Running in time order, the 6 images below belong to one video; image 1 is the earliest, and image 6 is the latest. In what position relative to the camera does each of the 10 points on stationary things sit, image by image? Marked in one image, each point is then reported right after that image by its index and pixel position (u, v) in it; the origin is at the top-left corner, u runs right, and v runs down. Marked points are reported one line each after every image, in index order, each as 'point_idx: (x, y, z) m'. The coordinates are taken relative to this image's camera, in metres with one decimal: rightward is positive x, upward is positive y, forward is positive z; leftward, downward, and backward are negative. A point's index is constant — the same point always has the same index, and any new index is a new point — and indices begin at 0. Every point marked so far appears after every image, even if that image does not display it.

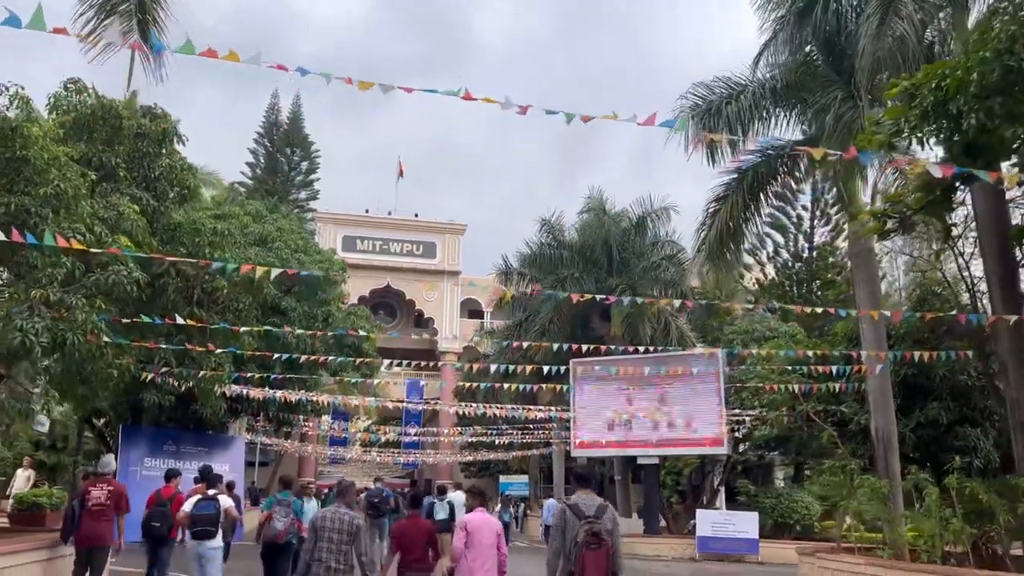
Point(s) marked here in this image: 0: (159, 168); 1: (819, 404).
0: (-6.4, +2.2, +14.7) m
1: (+6.6, -2.5, +17.2) m
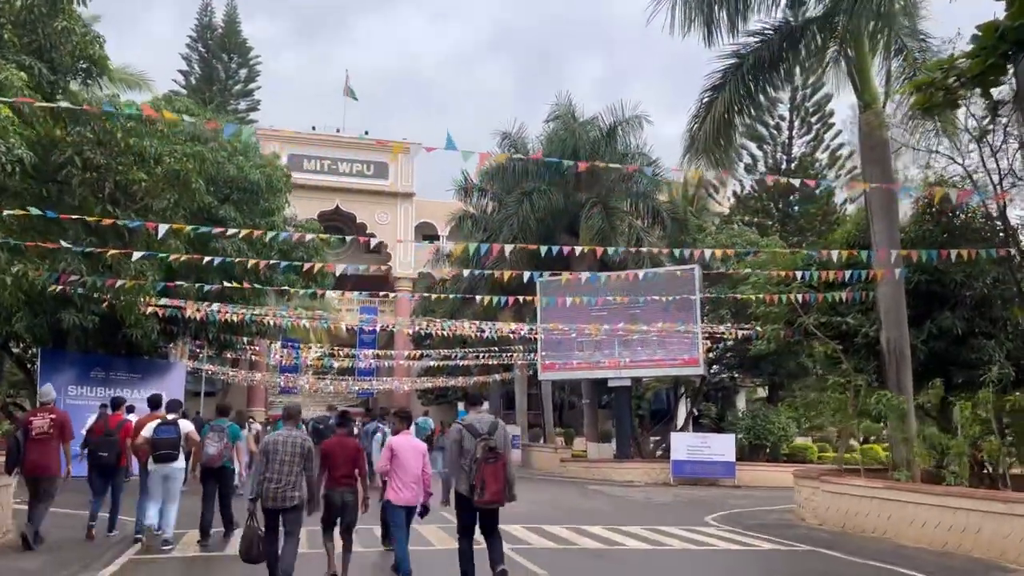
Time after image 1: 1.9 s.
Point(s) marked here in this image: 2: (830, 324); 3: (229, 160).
0: (-6.8, +3.8, +12.0) m
1: (+6.0, -0.5, +15.7) m
2: (+6.1, -0.7, +15.5) m
3: (-6.9, +3.1, +19.7) m
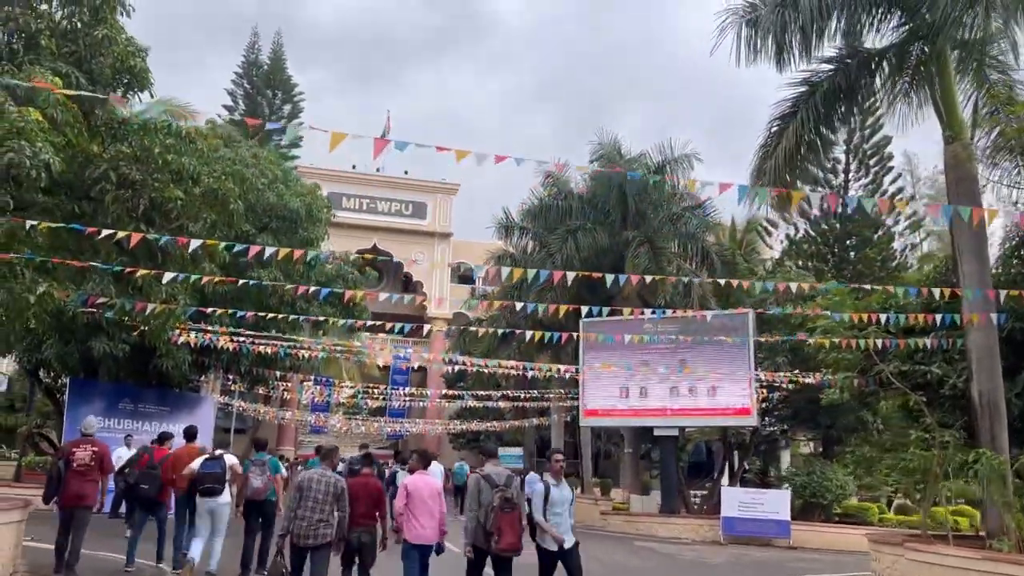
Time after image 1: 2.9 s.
0: (-5.9, +3.5, +11.5) m
1: (+6.9, -1.3, +14.4) m
2: (+7.0, -1.5, +14.2) m
3: (-5.7, +2.4, +19.1) m
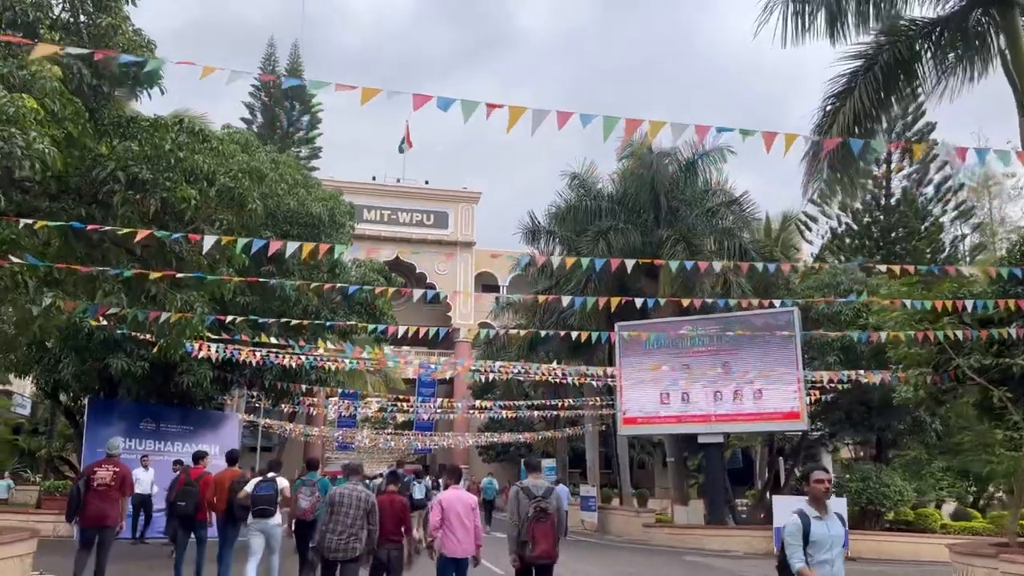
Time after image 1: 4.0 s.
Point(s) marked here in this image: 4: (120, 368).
0: (-5.4, +3.4, +10.7) m
1: (+7.6, -1.1, +13.2) m
2: (+7.7, -1.3, +13.0) m
3: (-5.0, +2.1, +18.2) m
4: (-8.5, -1.7, +17.5) m
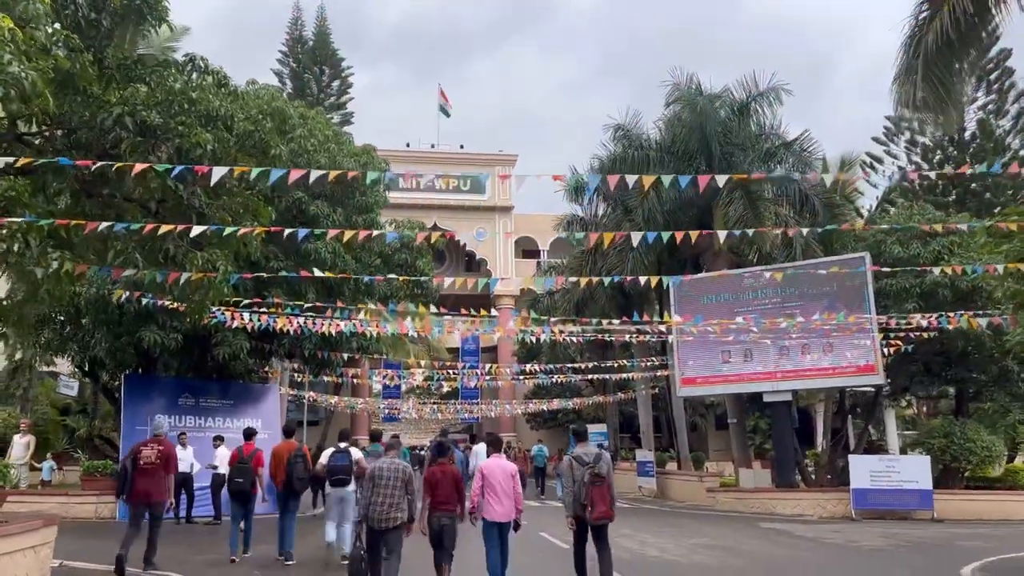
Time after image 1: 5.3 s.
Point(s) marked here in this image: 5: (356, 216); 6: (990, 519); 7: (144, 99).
0: (-4.9, +3.9, +9.5) m
1: (+8.5, -0.1, +11.6) m
2: (+8.5, -0.2, +11.4) m
3: (-4.1, +2.9, +17.1) m
4: (-7.4, -1.1, +16.6) m
5: (-3.5, +1.6, +17.9) m
6: (+11.5, -5.6, +19.5) m
7: (-4.5, +2.3, +9.8) m
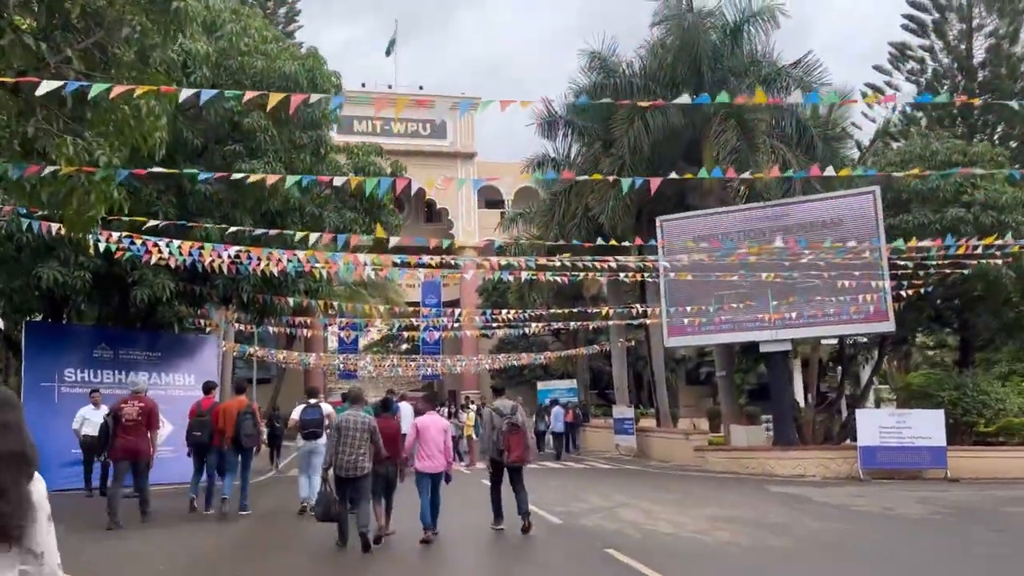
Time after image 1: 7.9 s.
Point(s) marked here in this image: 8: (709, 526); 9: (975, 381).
0: (-4.9, +4.7, +6.6) m
1: (+8.3, +0.9, +9.5) m
2: (+8.4, +0.8, +9.3) m
3: (-4.5, +4.2, +14.2) m
4: (-7.8, +0.1, +13.8) m
5: (-4.0, +2.9, +15.1) m
6: (+10.9, -4.2, +17.9) m
7: (-4.5, +3.2, +6.9) m
8: (+2.6, -3.1, +10.5) m
9: (+11.2, -2.3, +19.5) m
